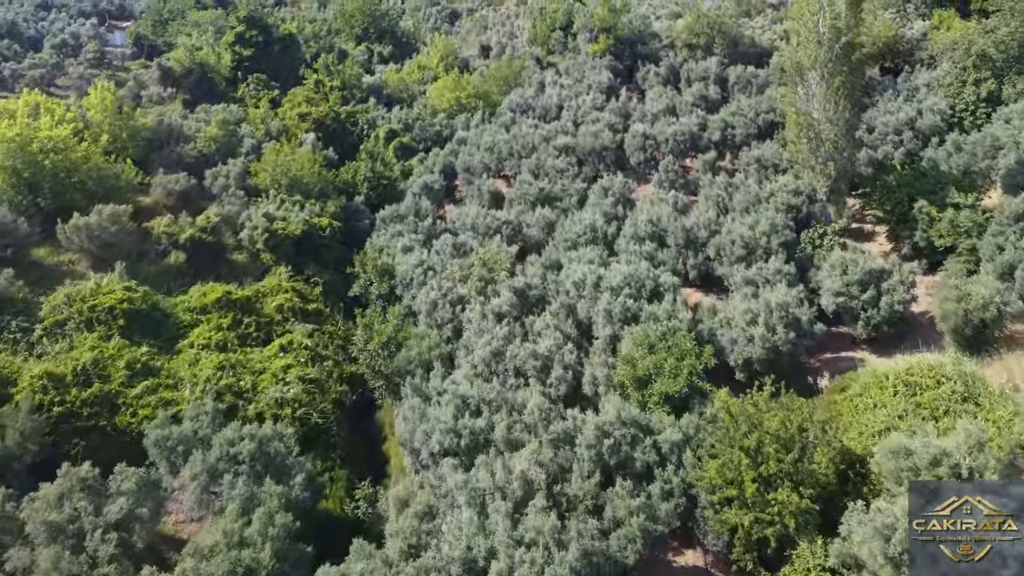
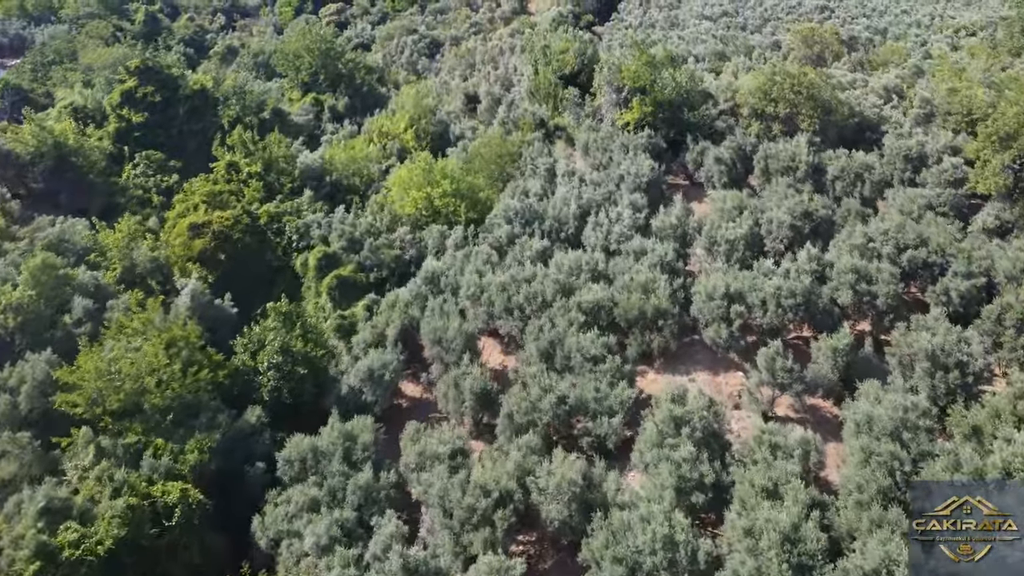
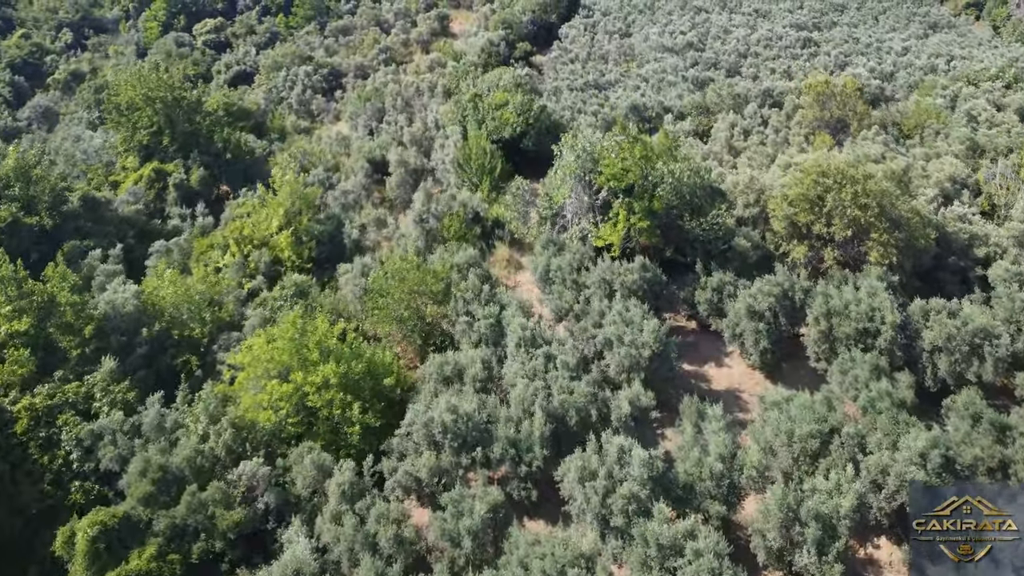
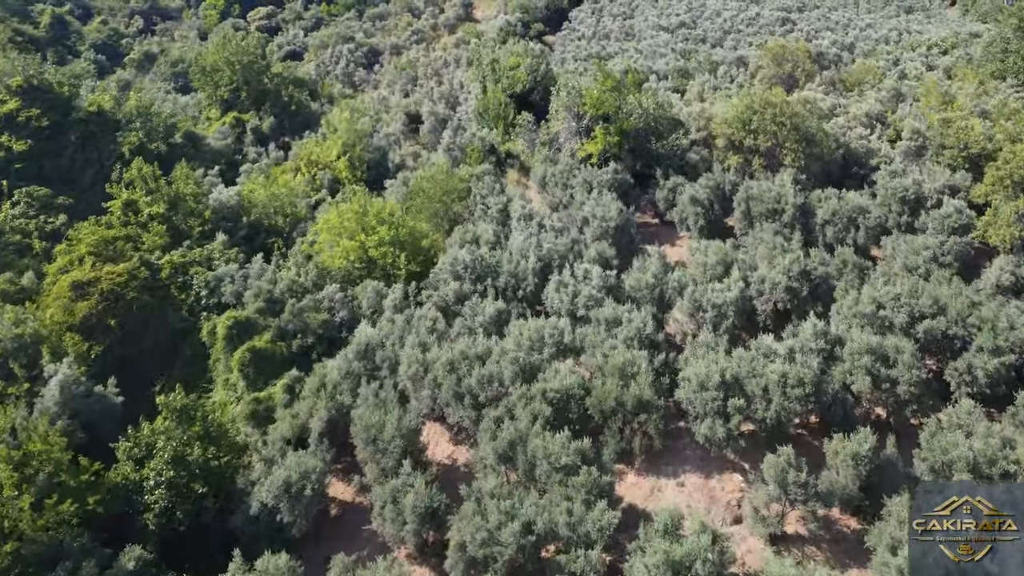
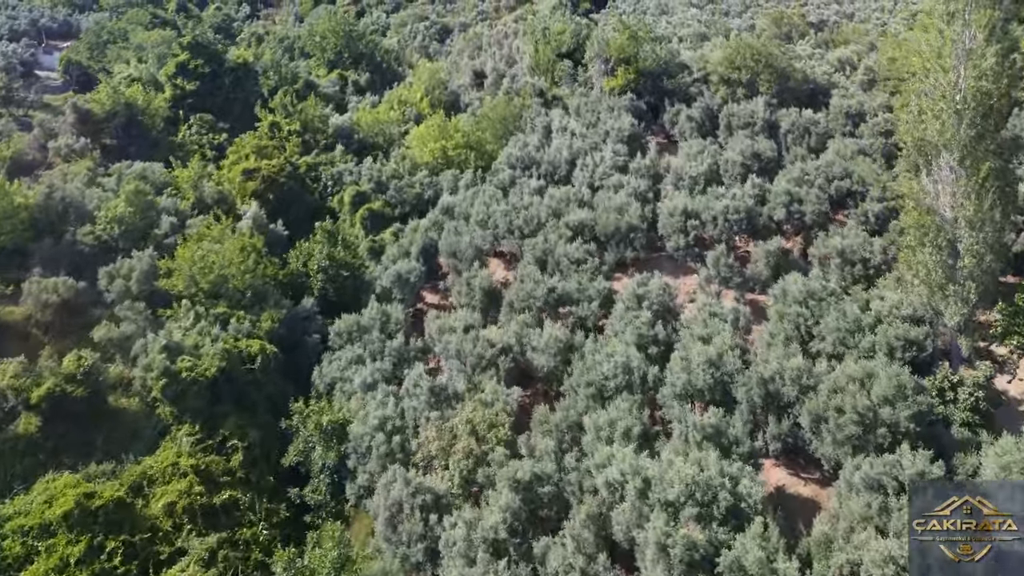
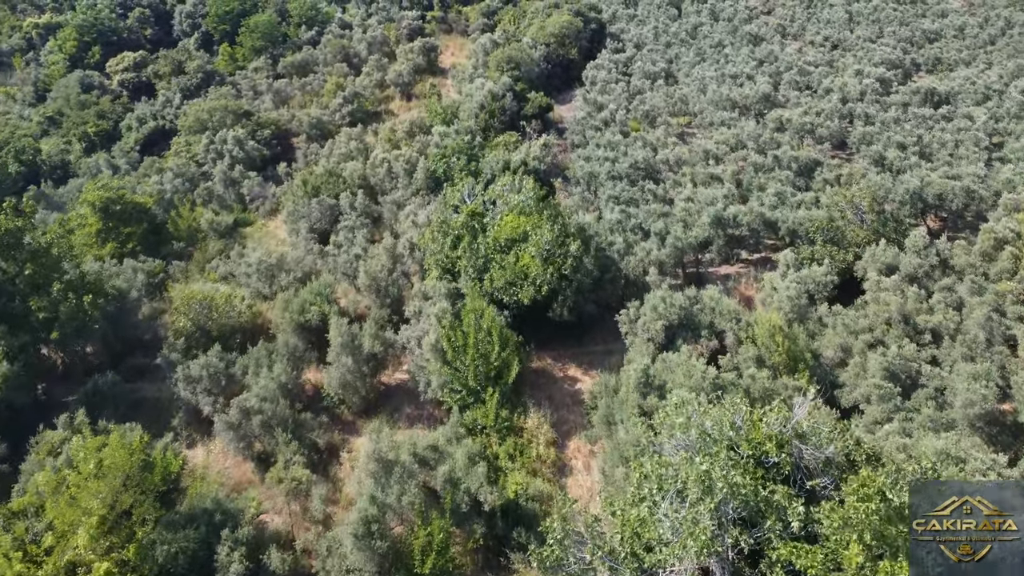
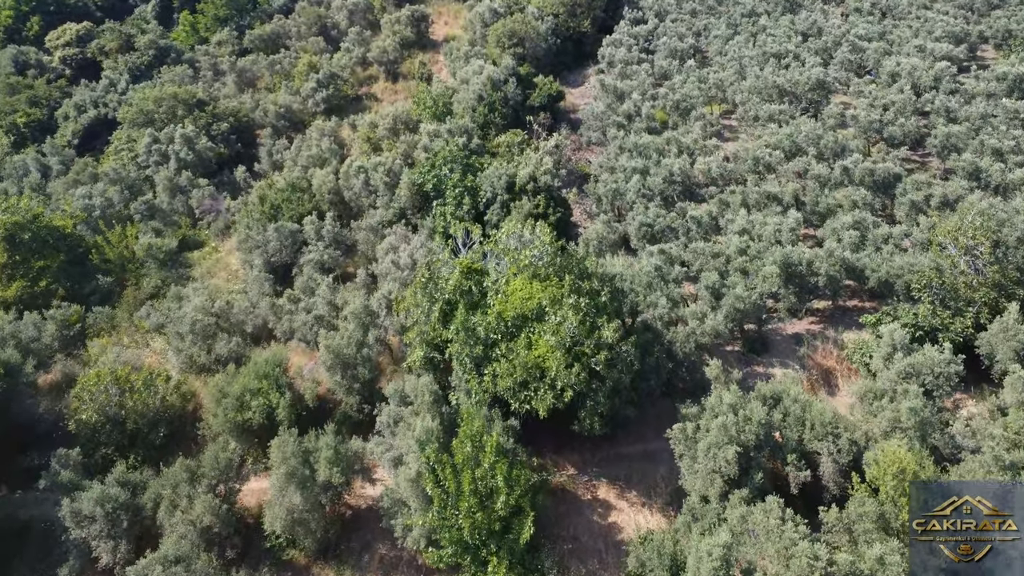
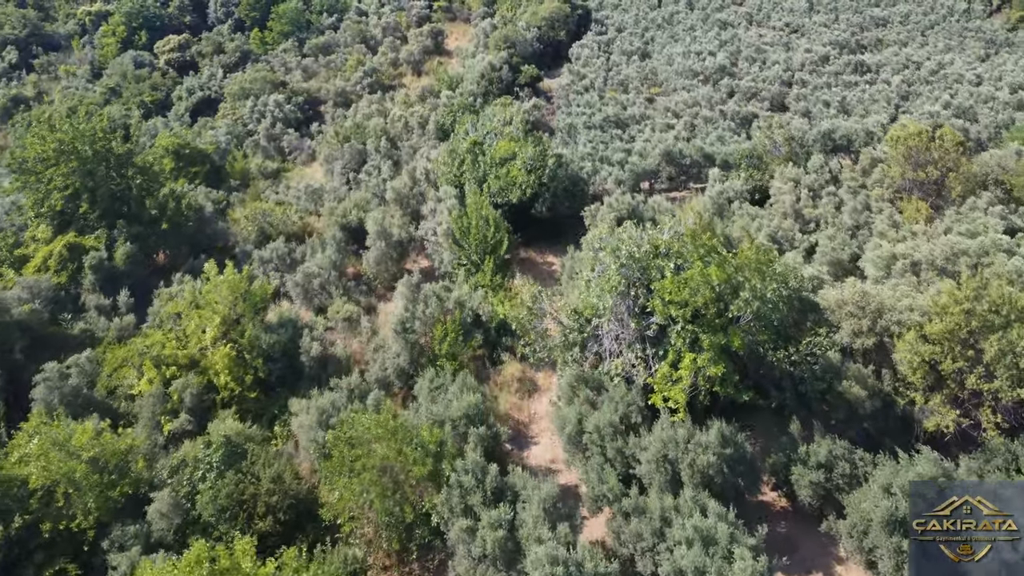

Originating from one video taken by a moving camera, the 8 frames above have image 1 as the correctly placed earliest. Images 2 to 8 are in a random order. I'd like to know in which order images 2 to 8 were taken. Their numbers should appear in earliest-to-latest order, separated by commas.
5, 2, 4, 3, 8, 6, 7
